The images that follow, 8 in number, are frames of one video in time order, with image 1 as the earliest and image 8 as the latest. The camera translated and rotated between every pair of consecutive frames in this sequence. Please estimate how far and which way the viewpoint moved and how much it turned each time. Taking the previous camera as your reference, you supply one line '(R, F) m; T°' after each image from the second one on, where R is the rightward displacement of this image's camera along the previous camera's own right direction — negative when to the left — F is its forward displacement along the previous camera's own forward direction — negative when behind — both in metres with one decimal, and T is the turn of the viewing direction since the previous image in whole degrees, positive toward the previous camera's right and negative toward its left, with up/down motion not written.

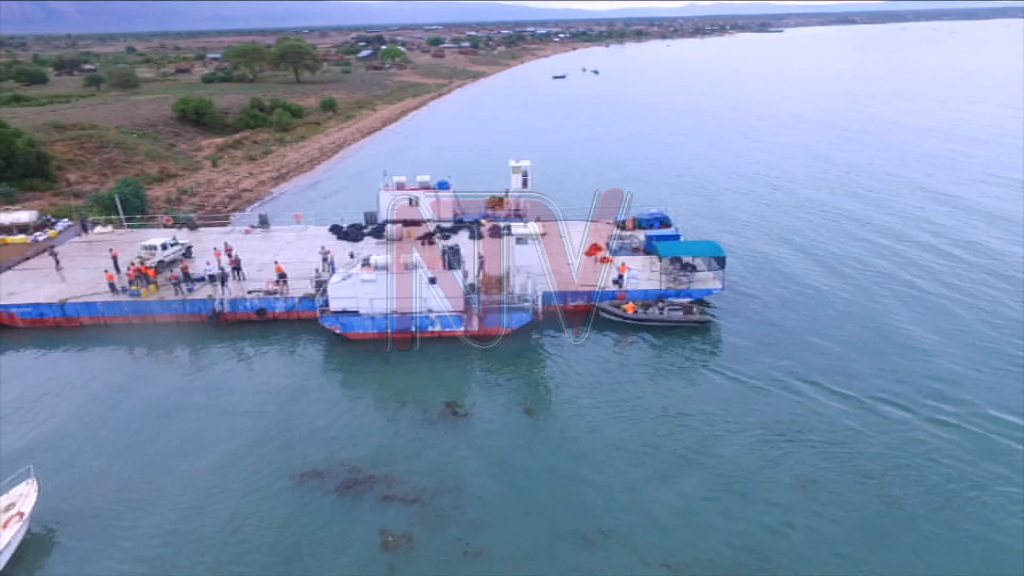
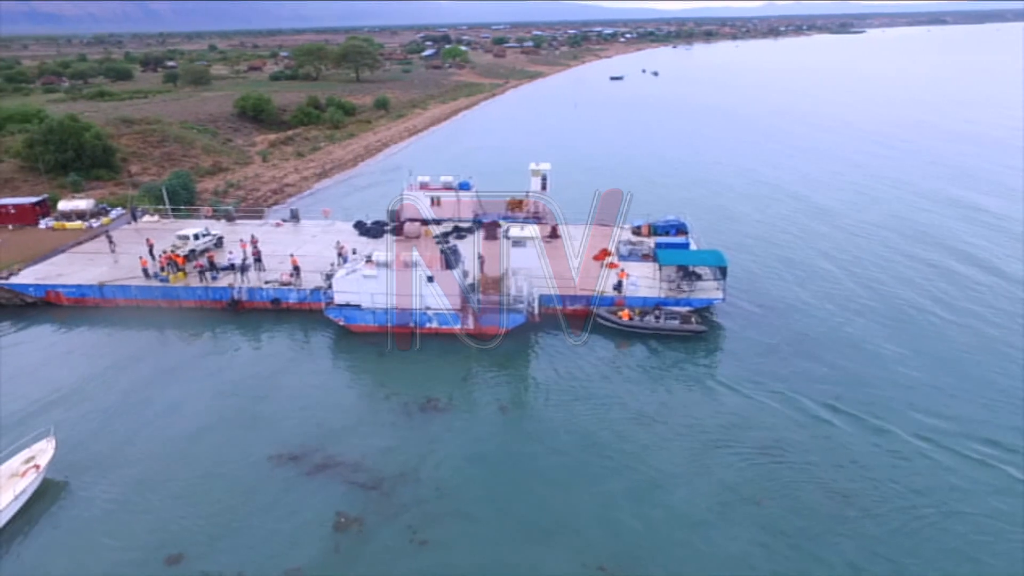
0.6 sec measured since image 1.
(+2.0, -0.3) m; -5°
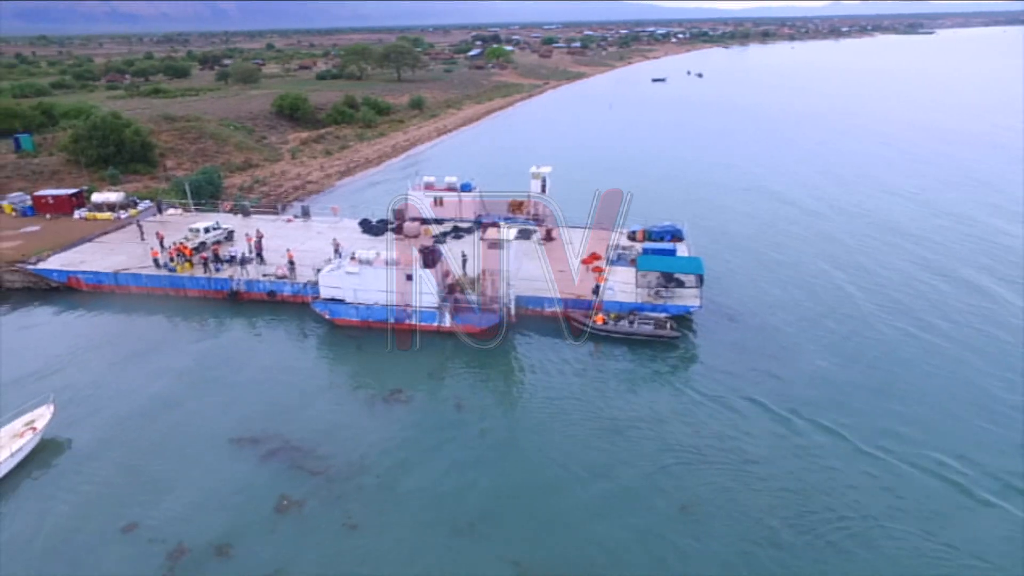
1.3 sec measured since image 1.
(+2.3, -0.4) m; -4°
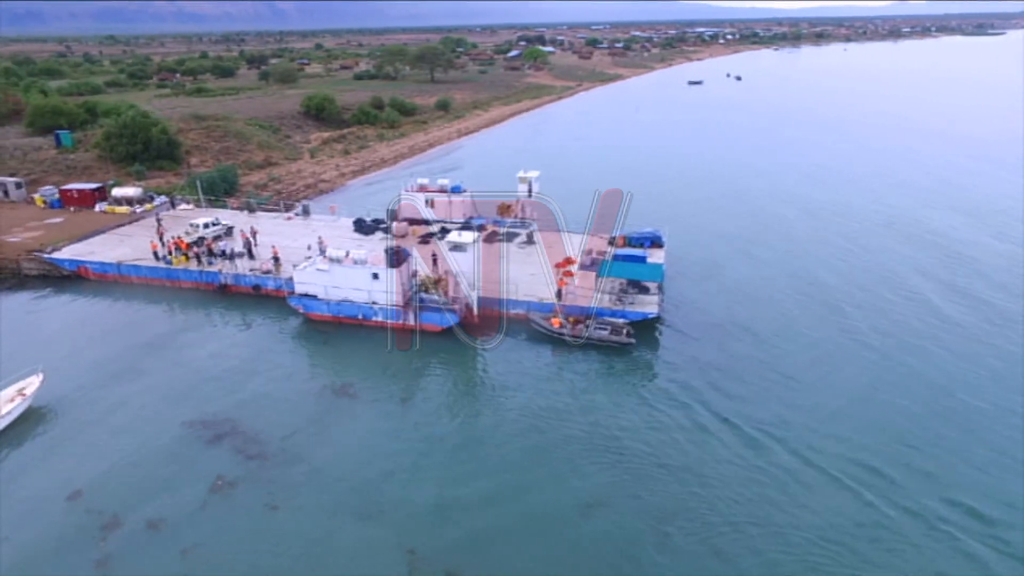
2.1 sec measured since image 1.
(+2.8, -0.5) m; -4°
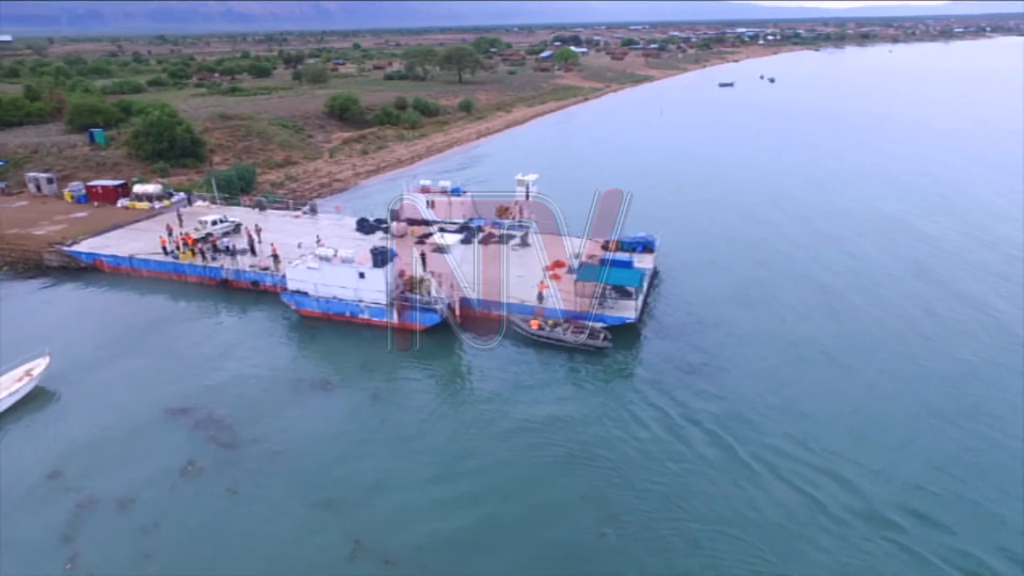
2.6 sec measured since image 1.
(+1.8, -0.4) m; -3°
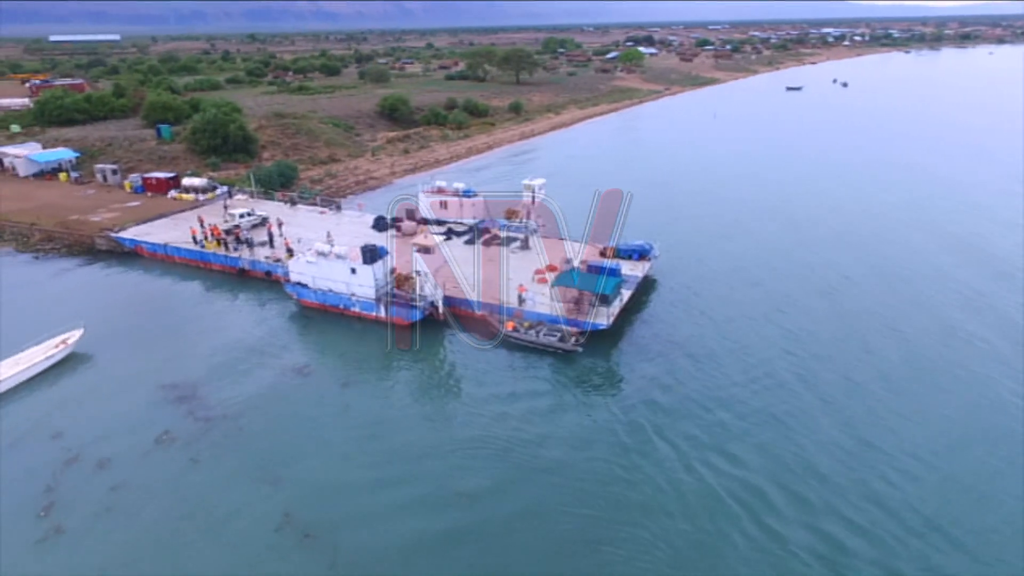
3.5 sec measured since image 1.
(+3.2, -0.6) m; -6°
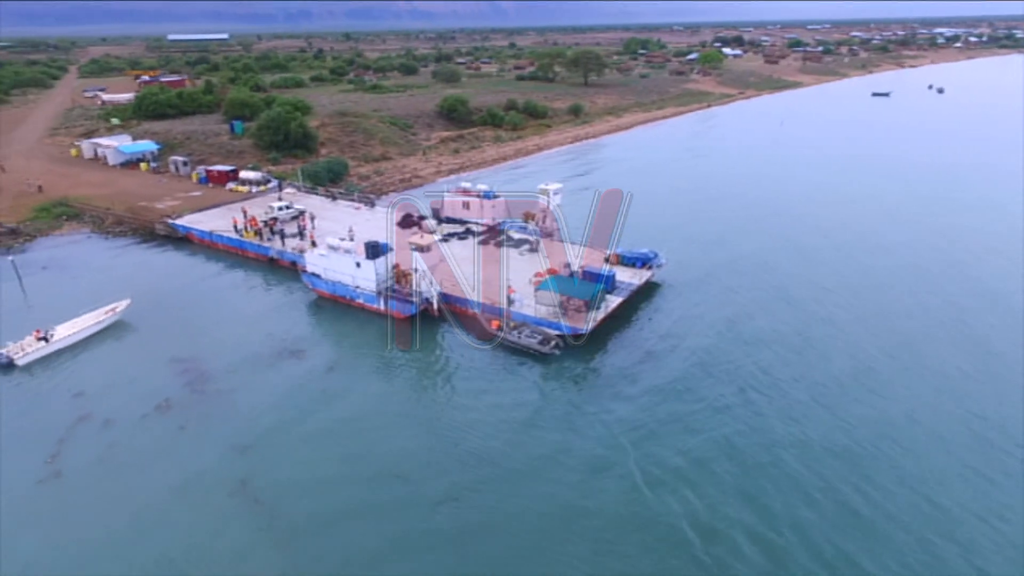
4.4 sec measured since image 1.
(+3.3, -0.6) m; -7°
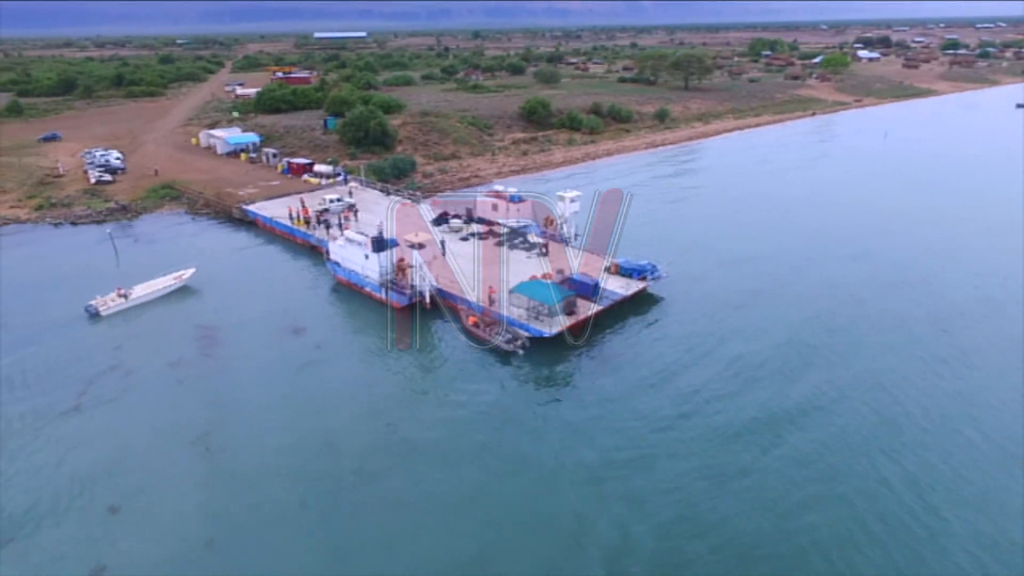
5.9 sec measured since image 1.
(+5.2, -0.9) m; -10°
